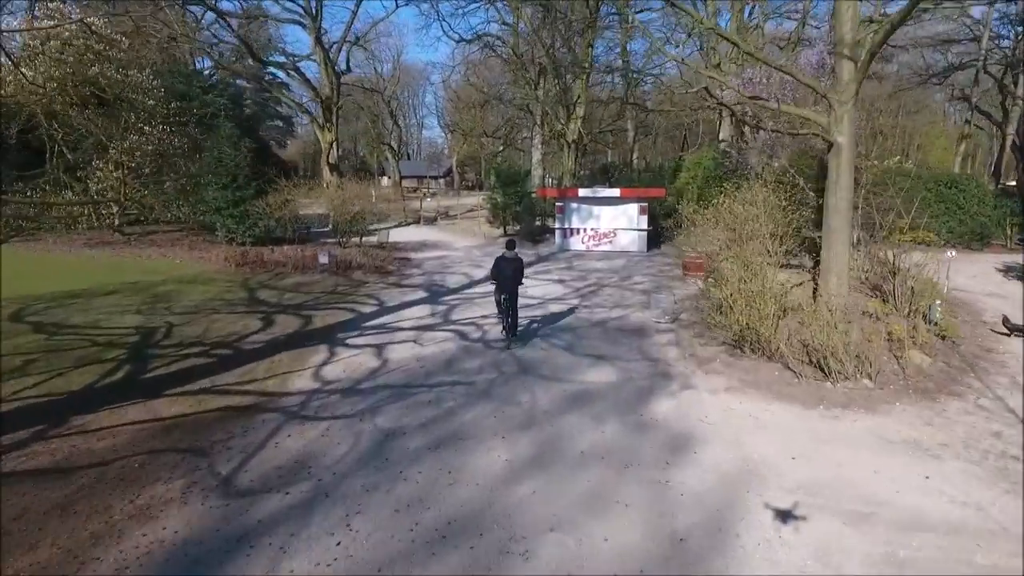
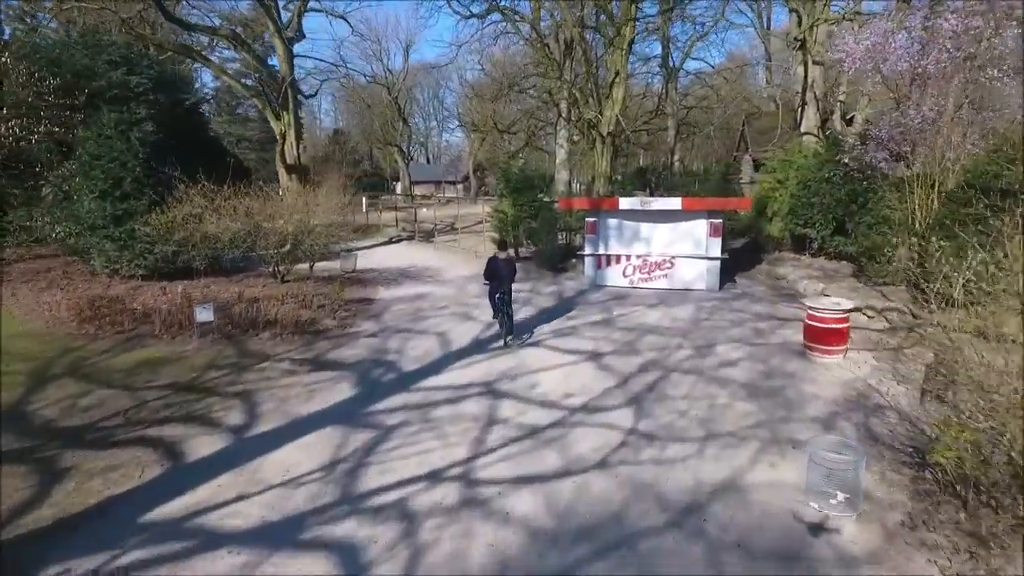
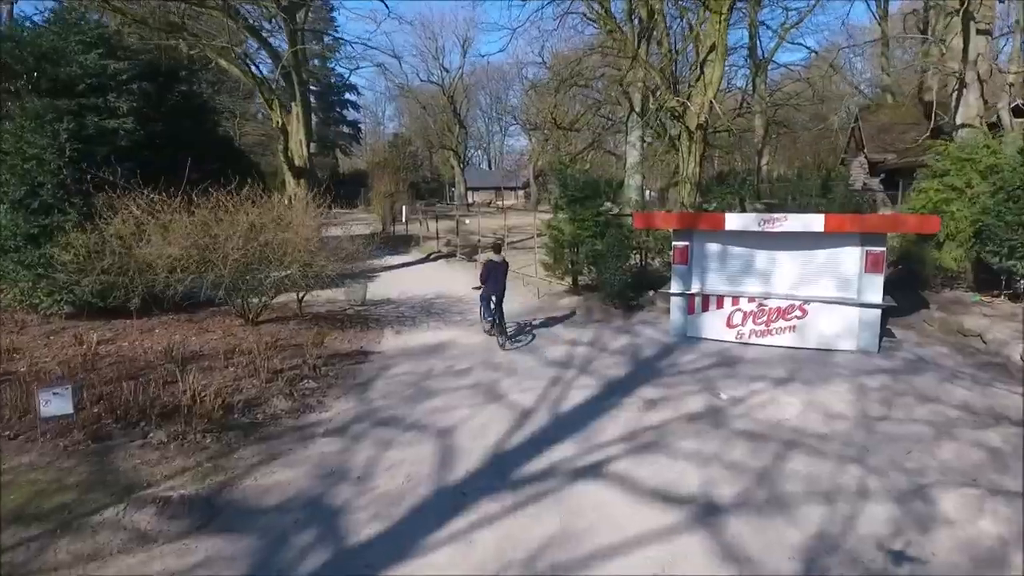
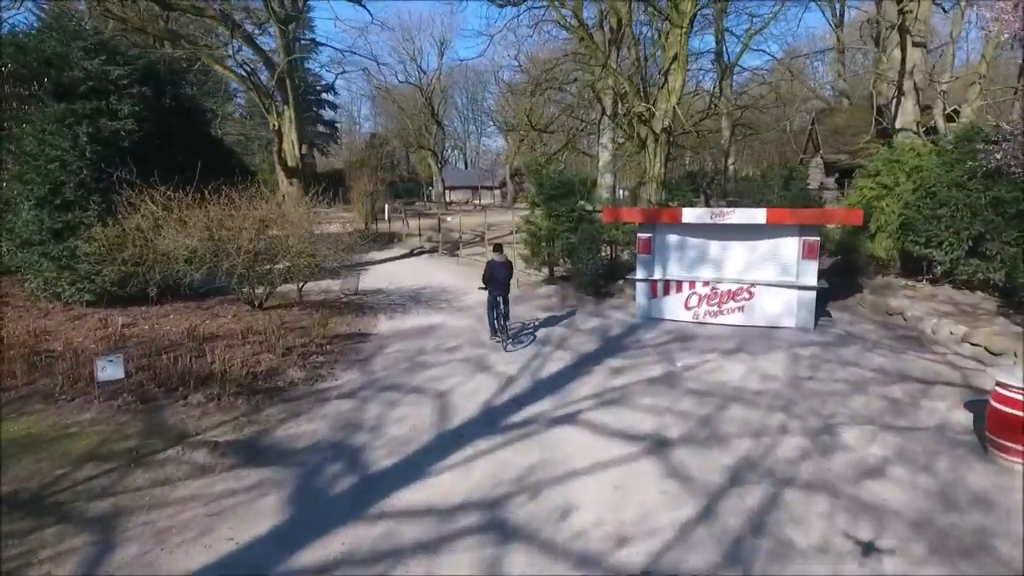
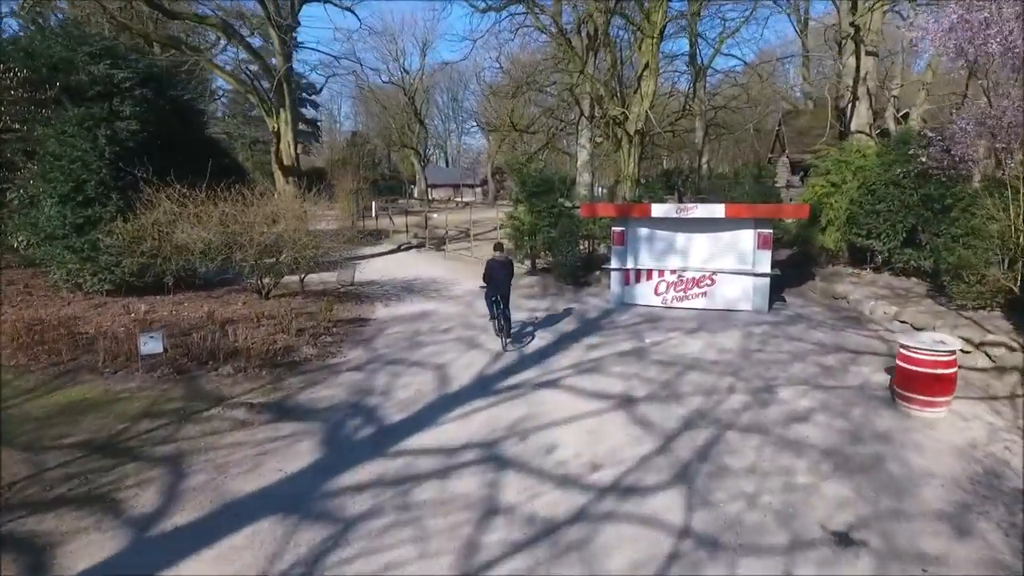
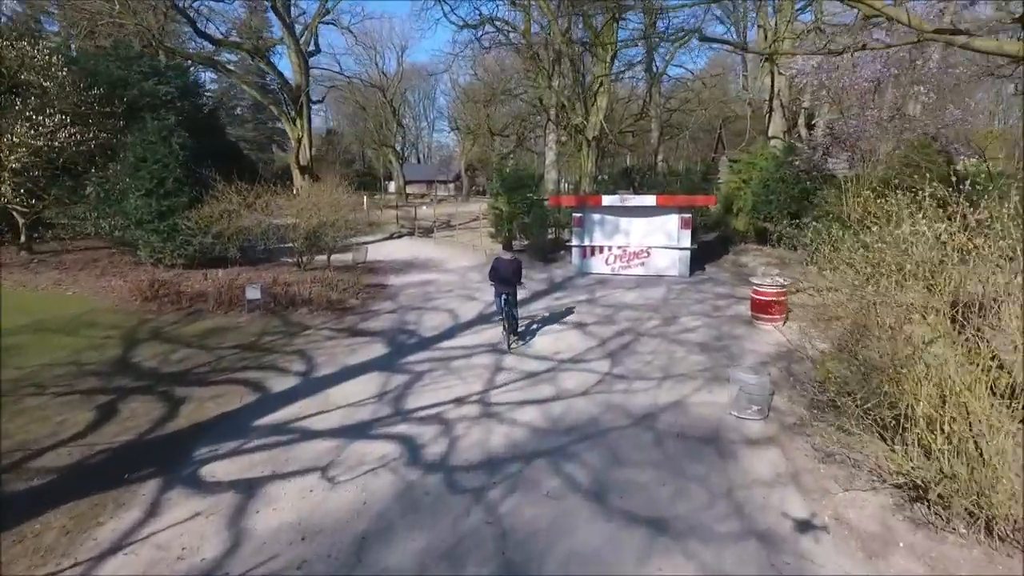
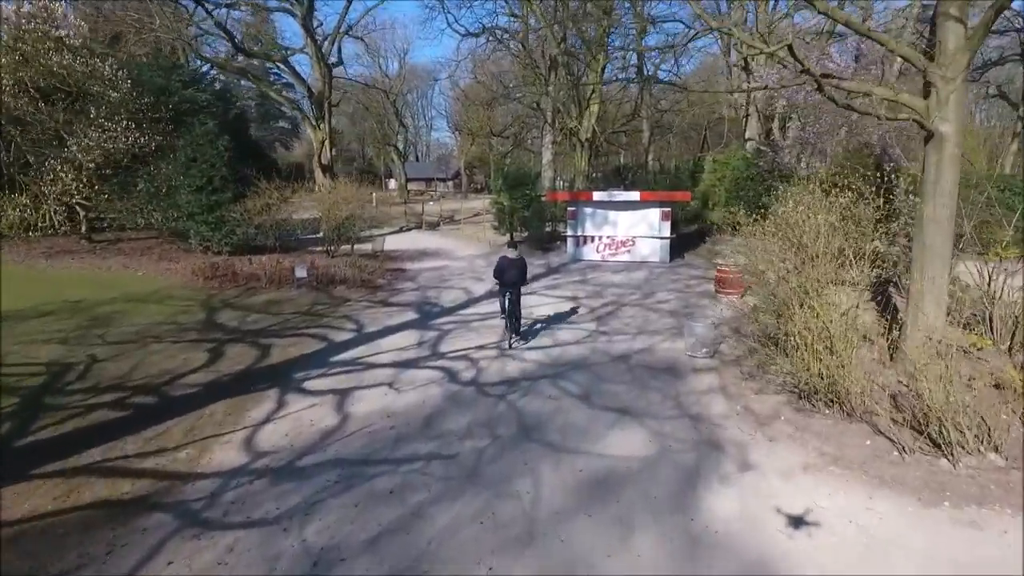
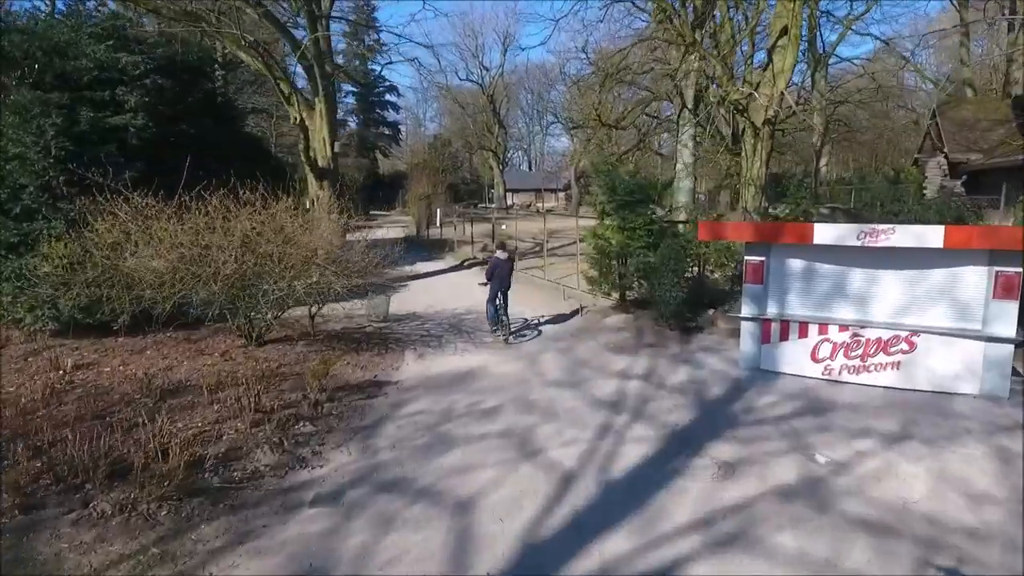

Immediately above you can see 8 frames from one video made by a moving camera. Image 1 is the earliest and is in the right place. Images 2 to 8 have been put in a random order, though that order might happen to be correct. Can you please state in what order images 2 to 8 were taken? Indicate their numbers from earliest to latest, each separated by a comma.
7, 6, 2, 5, 4, 3, 8
